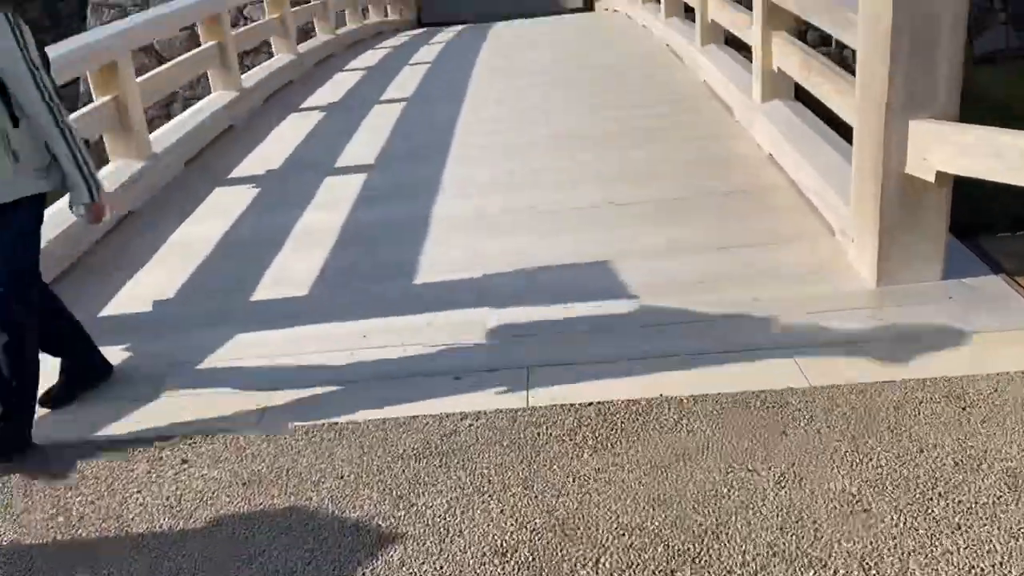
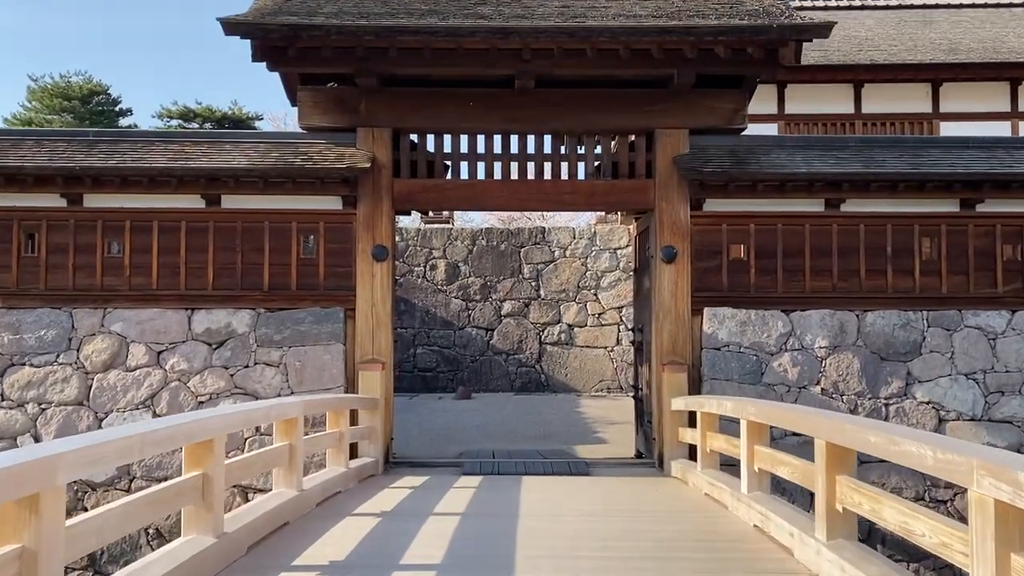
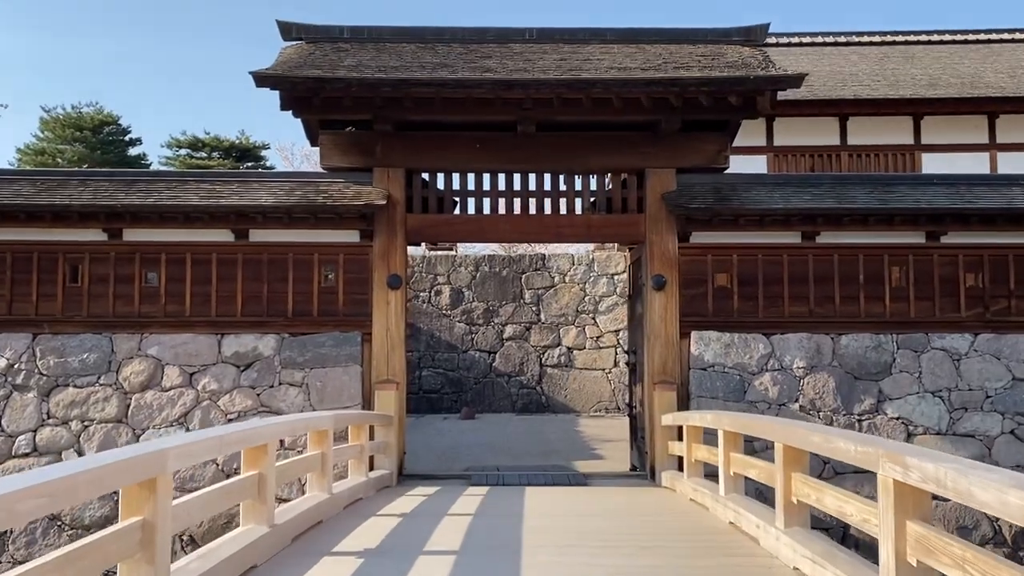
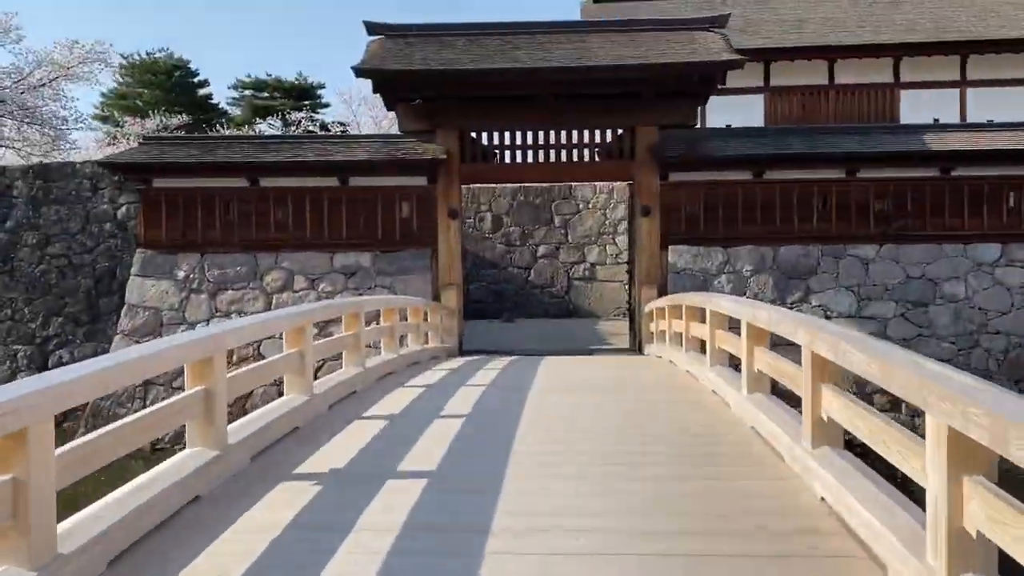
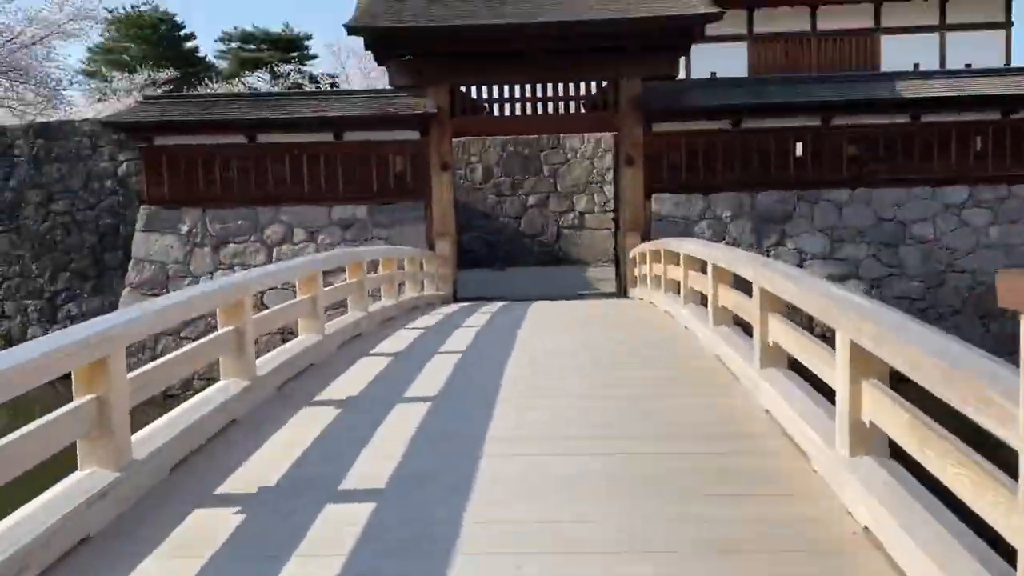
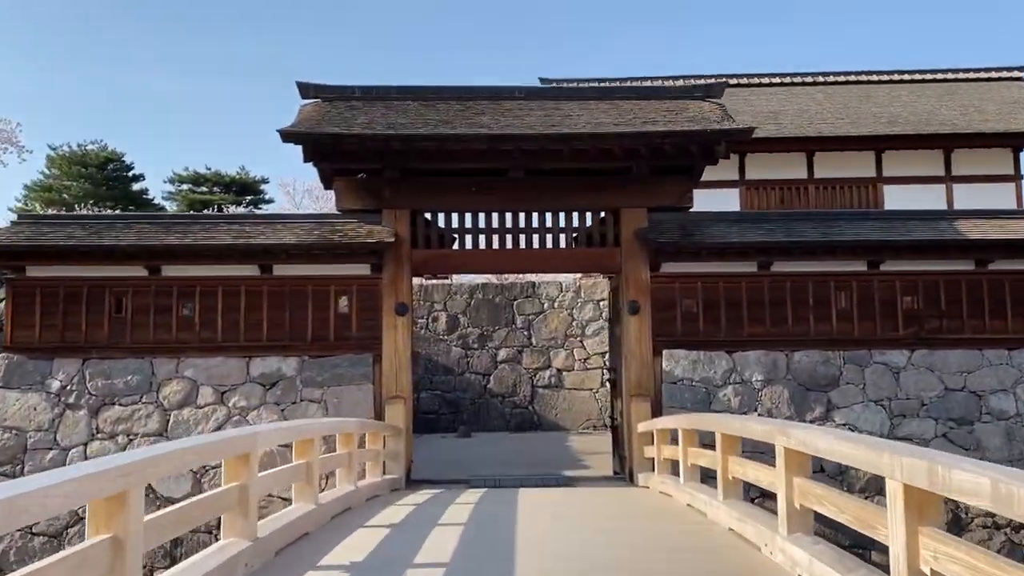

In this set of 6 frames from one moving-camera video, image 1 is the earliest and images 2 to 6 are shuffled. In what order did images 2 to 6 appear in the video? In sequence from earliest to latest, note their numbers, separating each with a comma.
5, 4, 6, 3, 2
